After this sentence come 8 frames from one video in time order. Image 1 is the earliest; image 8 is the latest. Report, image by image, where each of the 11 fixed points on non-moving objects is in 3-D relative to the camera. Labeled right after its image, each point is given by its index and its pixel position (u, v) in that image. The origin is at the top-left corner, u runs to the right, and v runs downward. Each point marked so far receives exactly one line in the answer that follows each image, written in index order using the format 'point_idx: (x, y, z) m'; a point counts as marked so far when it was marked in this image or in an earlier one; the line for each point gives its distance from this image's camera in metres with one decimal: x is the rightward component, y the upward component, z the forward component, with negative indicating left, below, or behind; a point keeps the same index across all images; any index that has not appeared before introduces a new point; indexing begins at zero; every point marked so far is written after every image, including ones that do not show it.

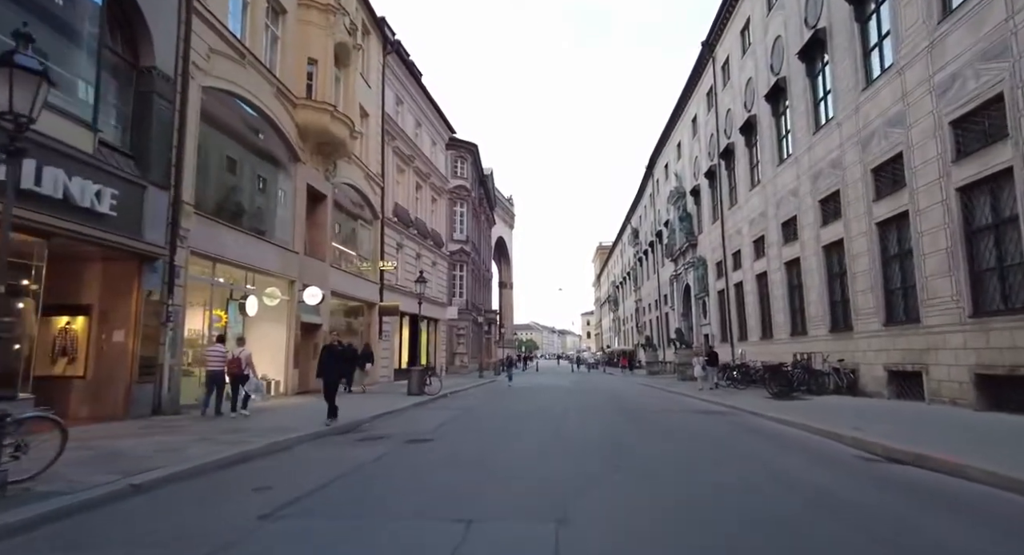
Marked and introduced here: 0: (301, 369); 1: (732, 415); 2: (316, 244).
0: (-7.2, -3.1, +18.7) m
1: (+6.2, -3.9, +15.6) m
2: (-7.1, +1.2, +19.8) m
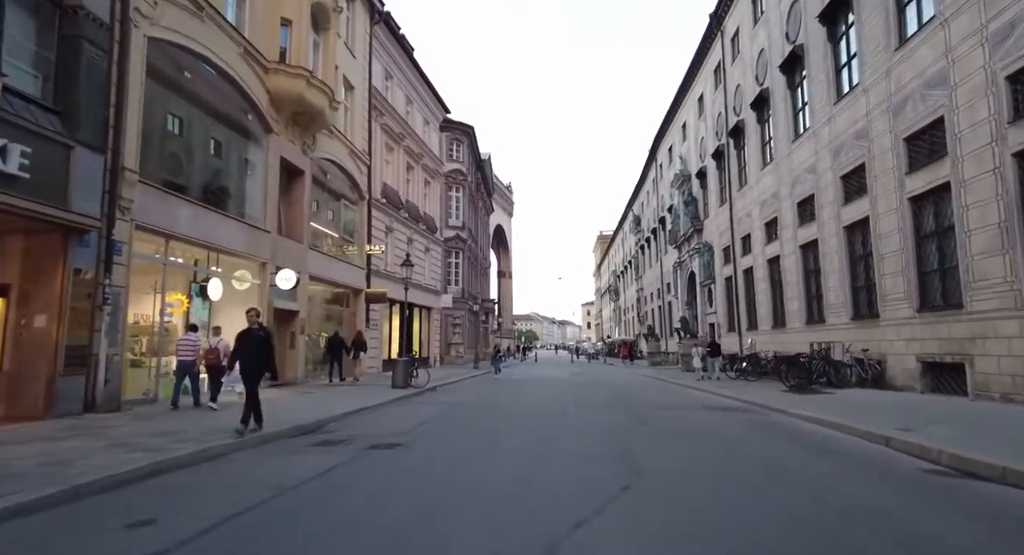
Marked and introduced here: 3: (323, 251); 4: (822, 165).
0: (-7.4, -2.6, +17.2) m
1: (+6.0, -3.4, +14.1) m
2: (-7.3, +1.8, +18.2) m
3: (-7.1, +1.0, +20.0) m
4: (+10.7, +3.9, +18.8) m
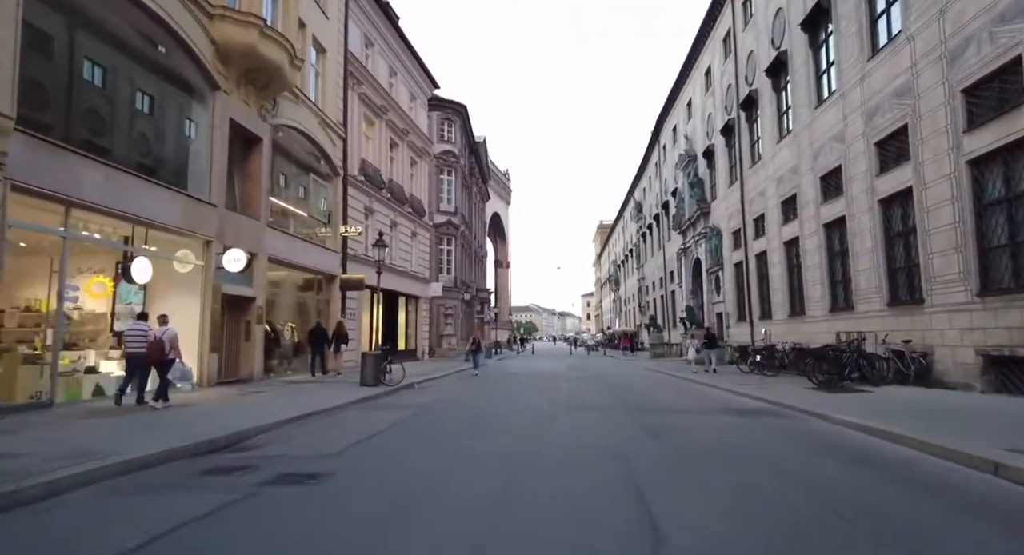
0: (-7.8, -2.1, +15.0) m
1: (+5.6, -2.9, +11.9) m
2: (-7.7, +2.3, +16.0) m
3: (-7.5, +1.6, +17.8) m
4: (+10.3, +4.4, +16.5) m
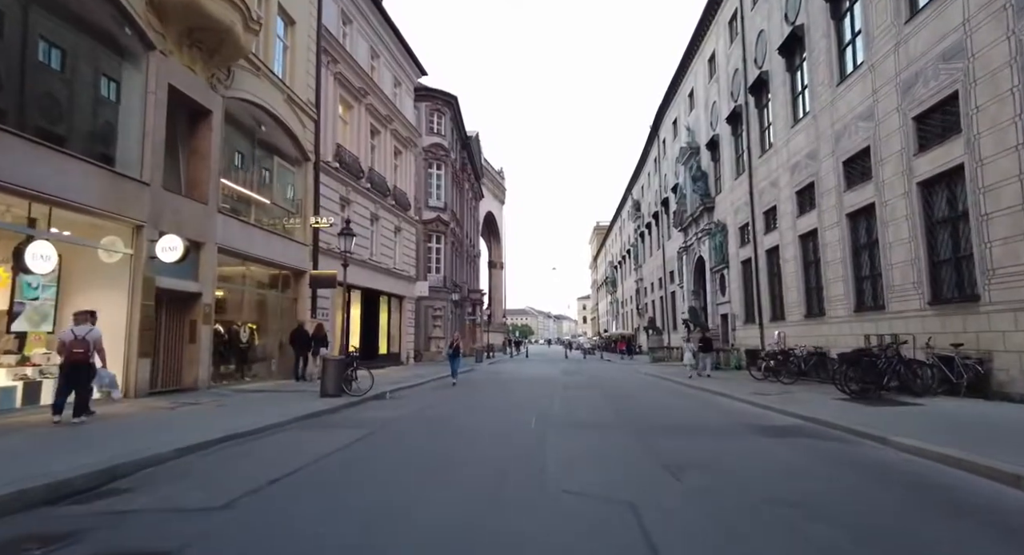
0: (-8.2, -1.9, +13.0) m
1: (+5.3, -2.7, +9.9) m
2: (-8.1, +2.5, +13.9) m
3: (-7.9, +1.7, +15.7) m
4: (+9.9, +4.6, +14.6) m
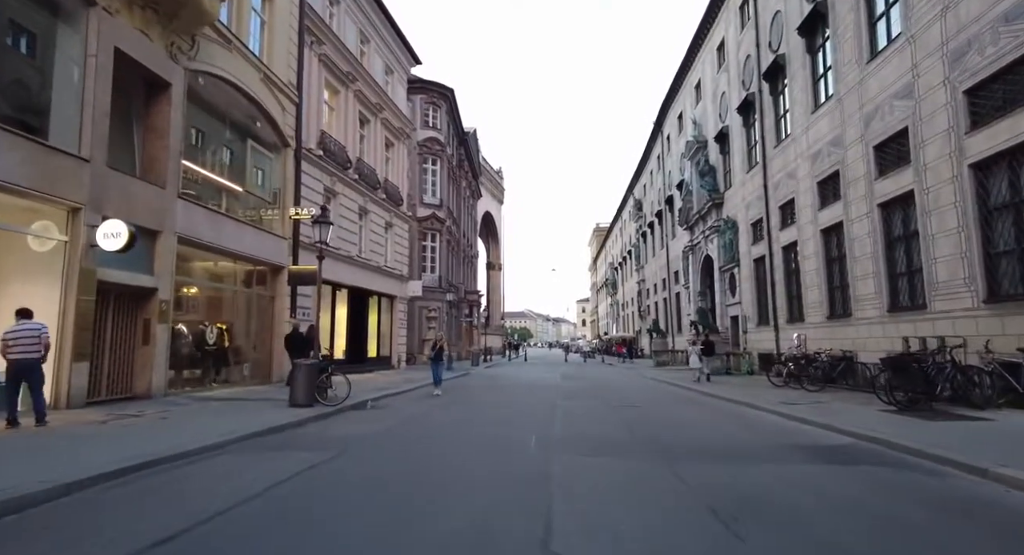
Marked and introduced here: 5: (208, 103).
0: (-8.2, -1.8, +11.3) m
1: (+5.2, -2.6, +8.3) m
2: (-8.1, +2.6, +12.3) m
3: (-8.0, +1.9, +14.1) m
4: (+9.9, +4.7, +13.1) m
5: (-8.2, +4.7, +14.7) m
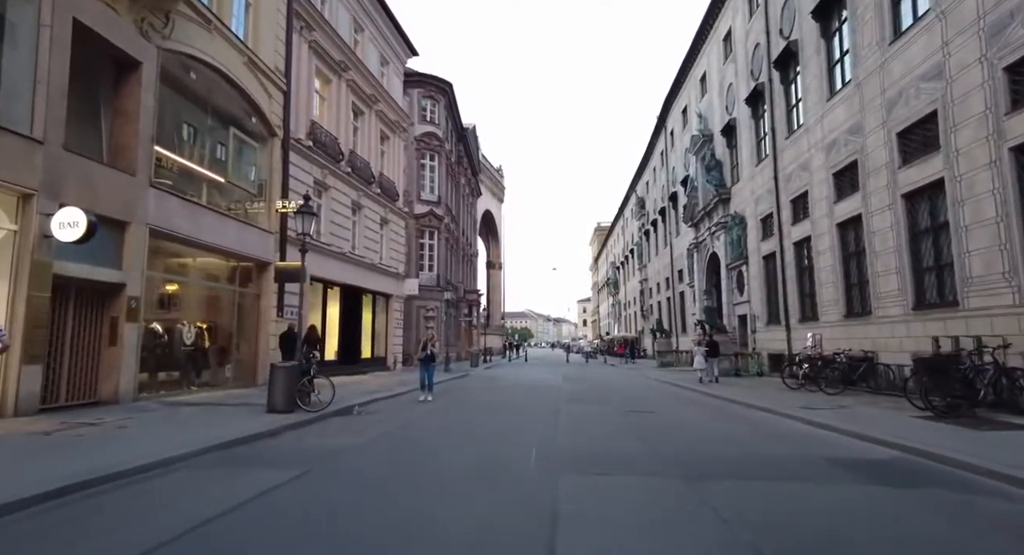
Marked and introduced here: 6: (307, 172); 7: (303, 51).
0: (-8.3, -1.6, +10.4) m
1: (+5.2, -2.5, +7.4) m
2: (-8.2, +2.8, +11.4) m
3: (-8.0, +2.0, +13.2) m
4: (+9.8, +4.8, +12.1) m
5: (-8.2, +4.8, +13.8) m
6: (-7.2, +3.7, +19.4) m
7: (-7.4, +8.0, +19.3) m
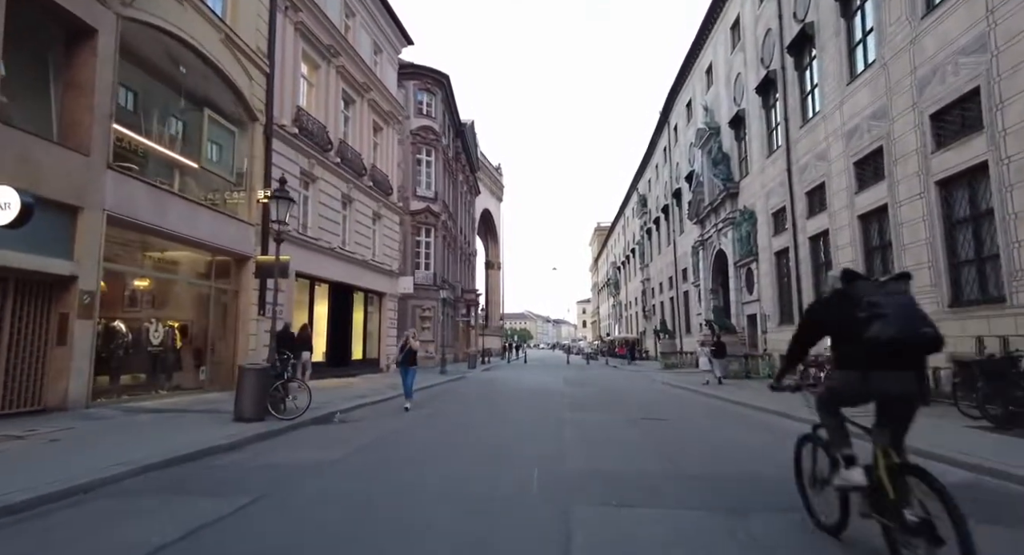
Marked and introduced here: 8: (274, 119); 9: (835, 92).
0: (-8.3, -1.5, +9.2) m
1: (+5.2, -2.3, +6.2) m
2: (-8.2, +2.9, +10.2) m
3: (-8.0, +2.1, +12.0) m
4: (+9.8, +4.9, +10.9) m
5: (-8.2, +5.0, +12.6) m
6: (-7.3, +3.9, +18.2) m
7: (-7.4, +8.2, +18.2) m
8: (-7.5, +5.0, +17.2) m
9: (+10.4, +6.0, +17.7) m
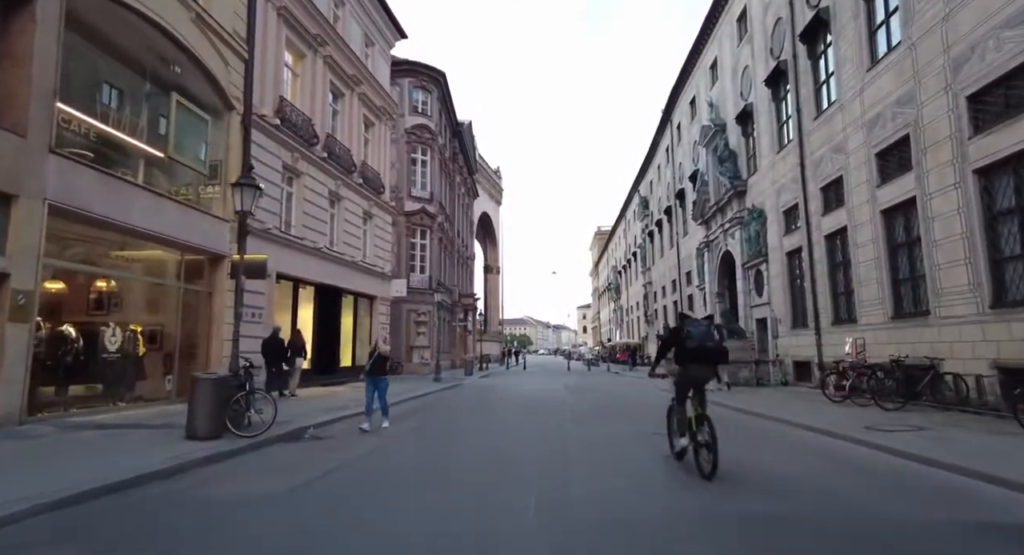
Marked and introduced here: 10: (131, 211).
0: (-8.4, -1.4, +8.0) m
1: (+5.1, -2.2, +5.0) m
2: (-8.3, +2.9, +9.0) m
3: (-8.1, +2.1, +10.8) m
4: (+9.7, +5.0, +9.8) m
5: (-8.3, +5.0, +11.4) m
6: (-7.4, +3.8, +17.0) m
7: (-7.6, +8.1, +17.1) m
8: (-7.6, +5.0, +16.1) m
9: (+10.3, +6.0, +16.5) m
10: (-8.0, +1.4, +11.6) m
